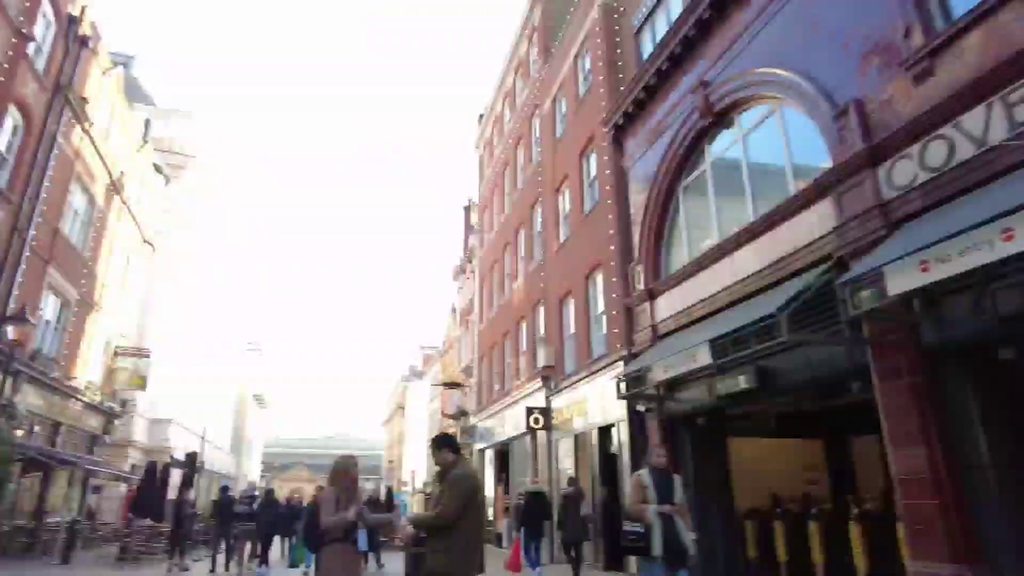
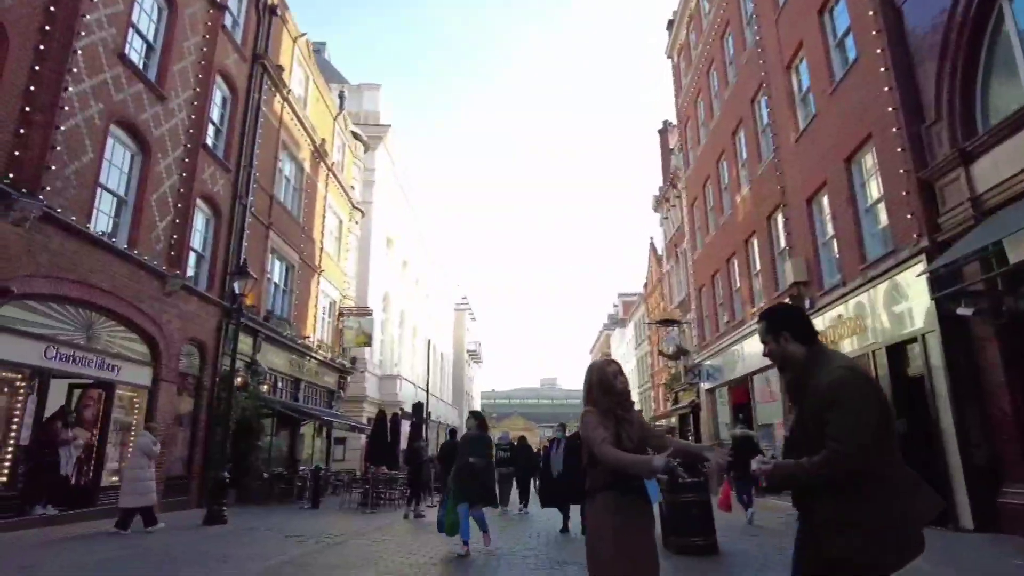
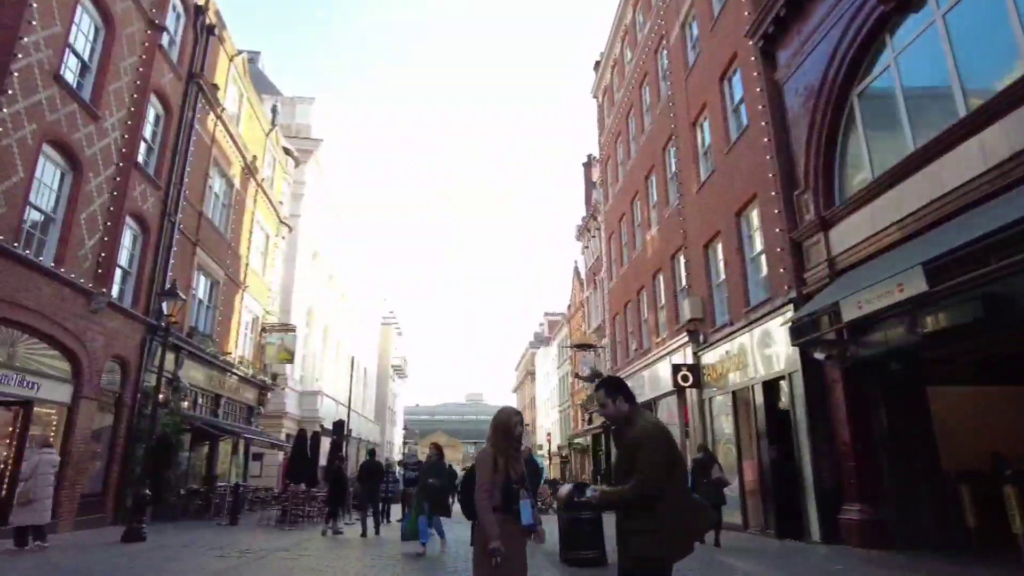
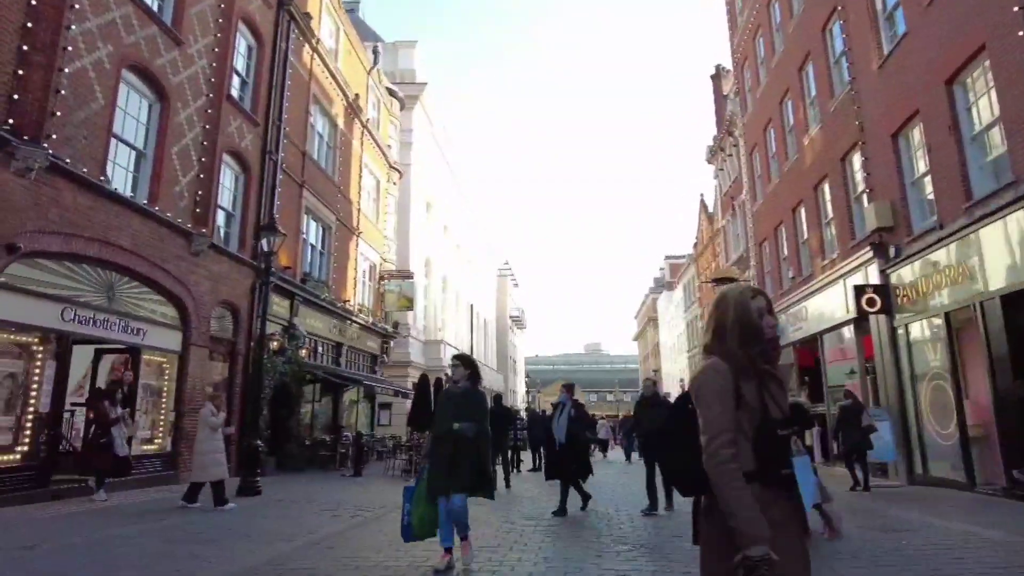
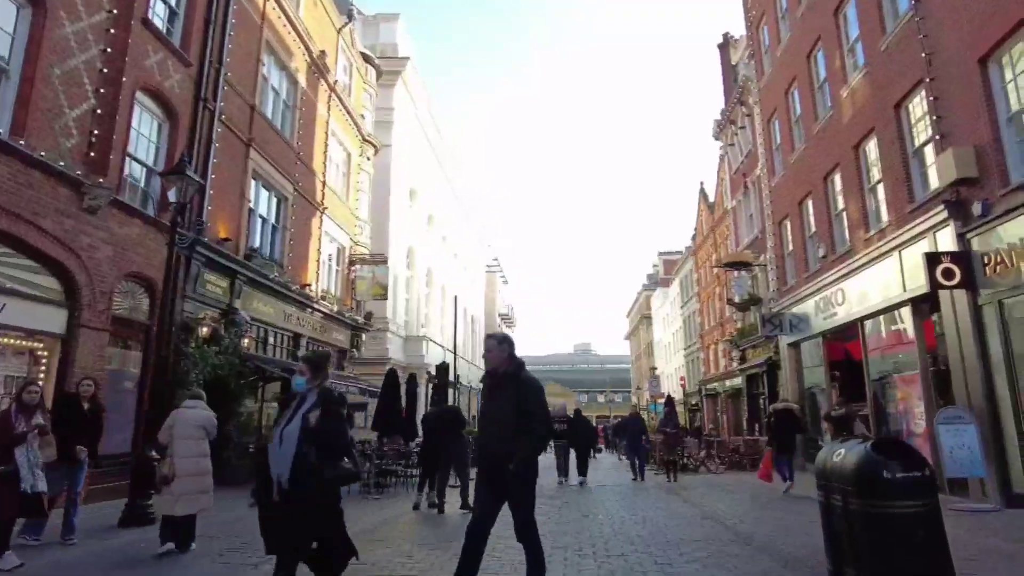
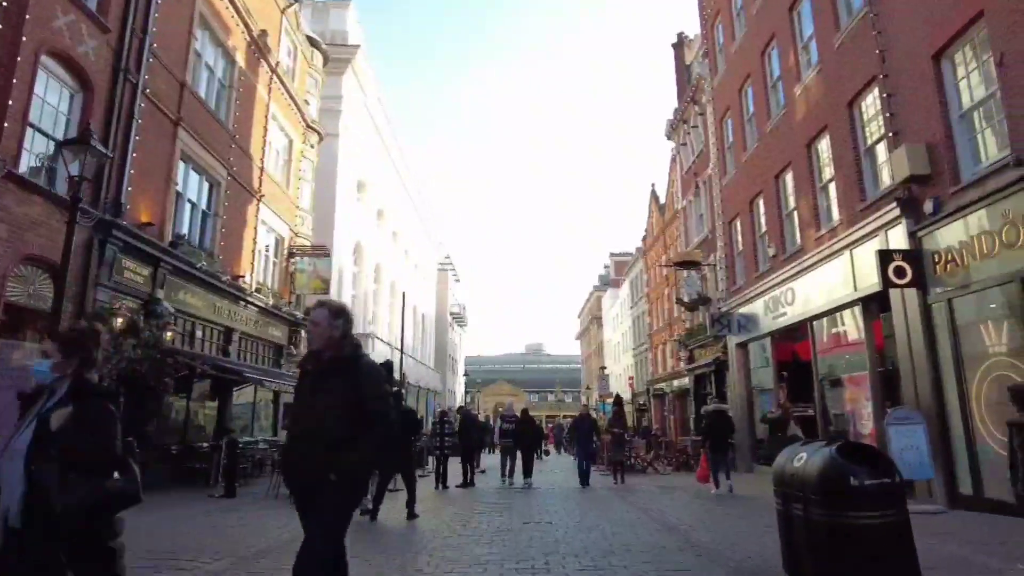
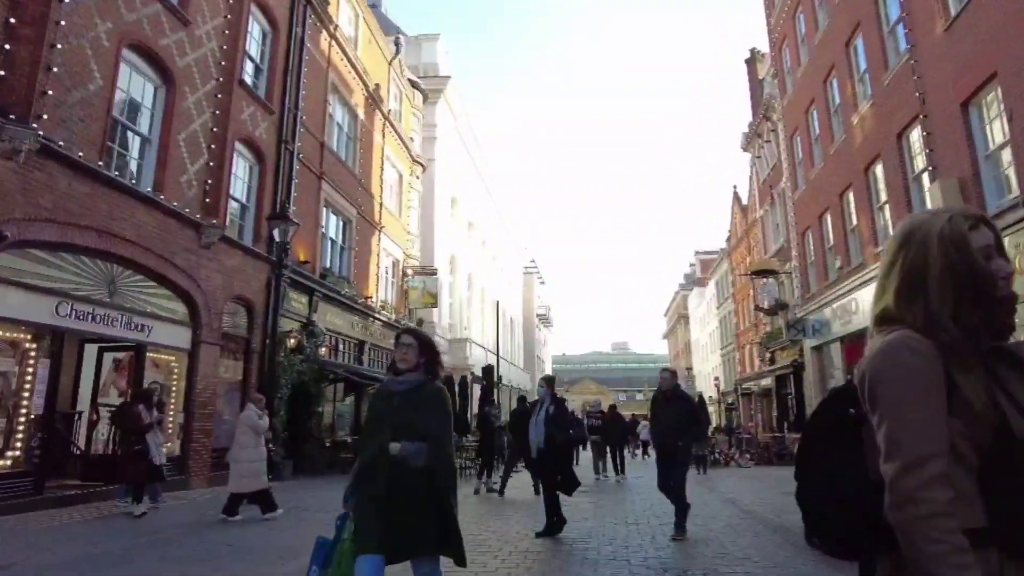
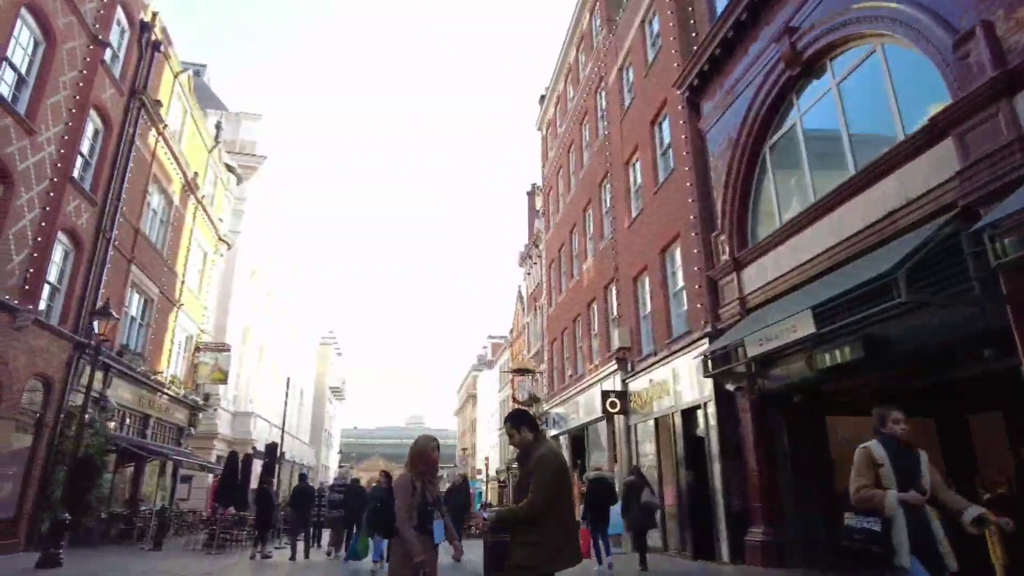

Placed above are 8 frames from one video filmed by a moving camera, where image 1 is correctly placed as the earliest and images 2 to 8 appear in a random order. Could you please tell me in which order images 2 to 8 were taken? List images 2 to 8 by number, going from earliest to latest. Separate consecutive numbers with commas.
8, 3, 2, 4, 7, 5, 6
